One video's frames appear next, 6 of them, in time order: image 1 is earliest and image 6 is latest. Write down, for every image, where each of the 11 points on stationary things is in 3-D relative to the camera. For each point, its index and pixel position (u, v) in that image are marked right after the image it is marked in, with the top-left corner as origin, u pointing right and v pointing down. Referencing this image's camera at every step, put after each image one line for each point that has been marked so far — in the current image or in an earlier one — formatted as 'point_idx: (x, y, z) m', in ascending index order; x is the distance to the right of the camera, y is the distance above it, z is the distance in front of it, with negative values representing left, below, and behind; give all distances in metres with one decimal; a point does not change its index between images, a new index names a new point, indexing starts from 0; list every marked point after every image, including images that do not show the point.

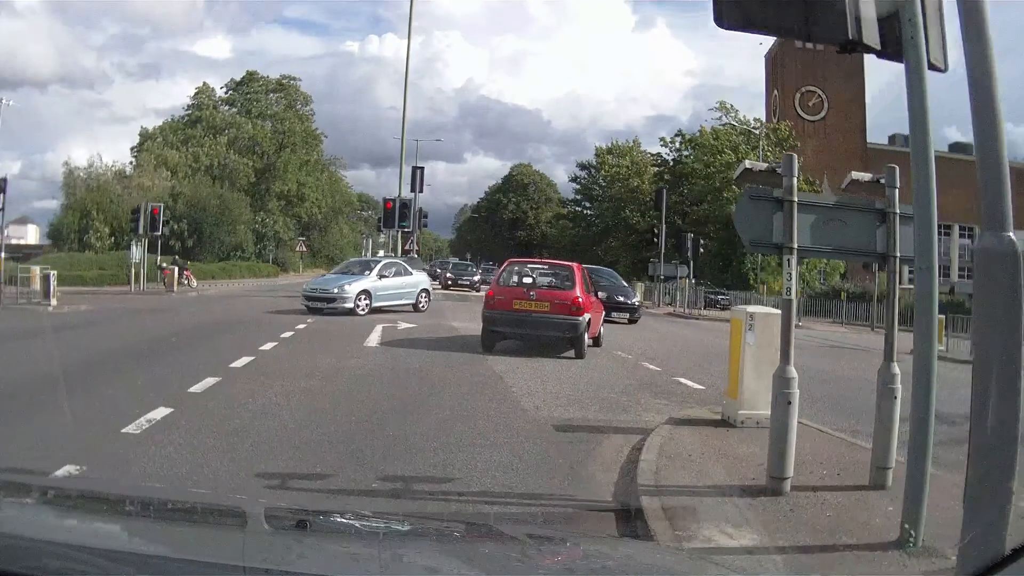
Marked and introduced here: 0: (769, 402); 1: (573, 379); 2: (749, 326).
0: (+2.2, -1.0, +7.3) m
1: (+0.8, -1.1, +10.9) m
2: (+2.0, -0.3, +7.1) m
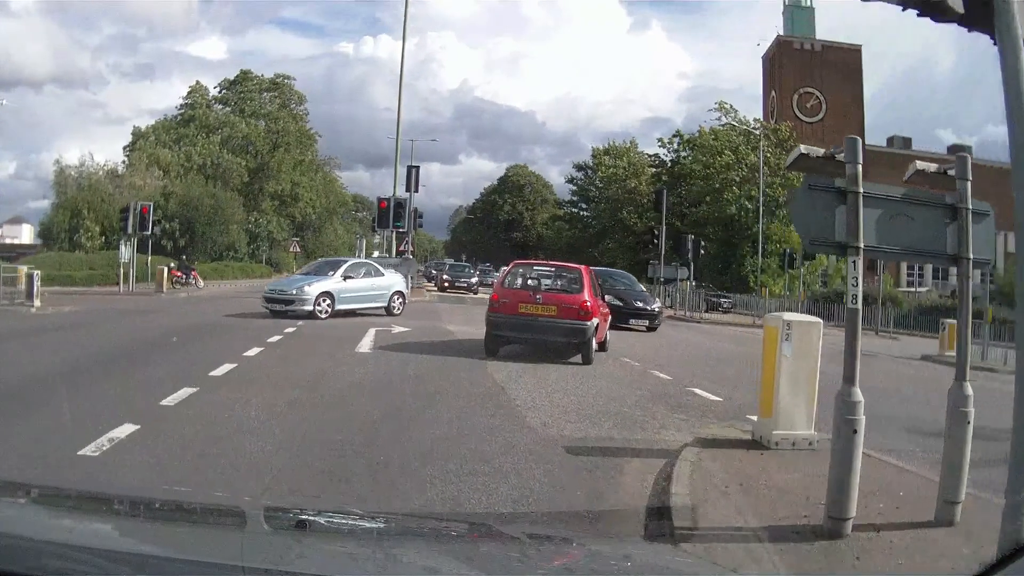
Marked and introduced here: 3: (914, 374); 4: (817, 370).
0: (+2.2, -1.0, +6.5) m
1: (+0.8, -1.2, +10.1) m
2: (+2.0, -0.4, +6.4) m
3: (+8.4, -1.8, +18.4) m
4: (+2.3, -0.6, +6.4) m
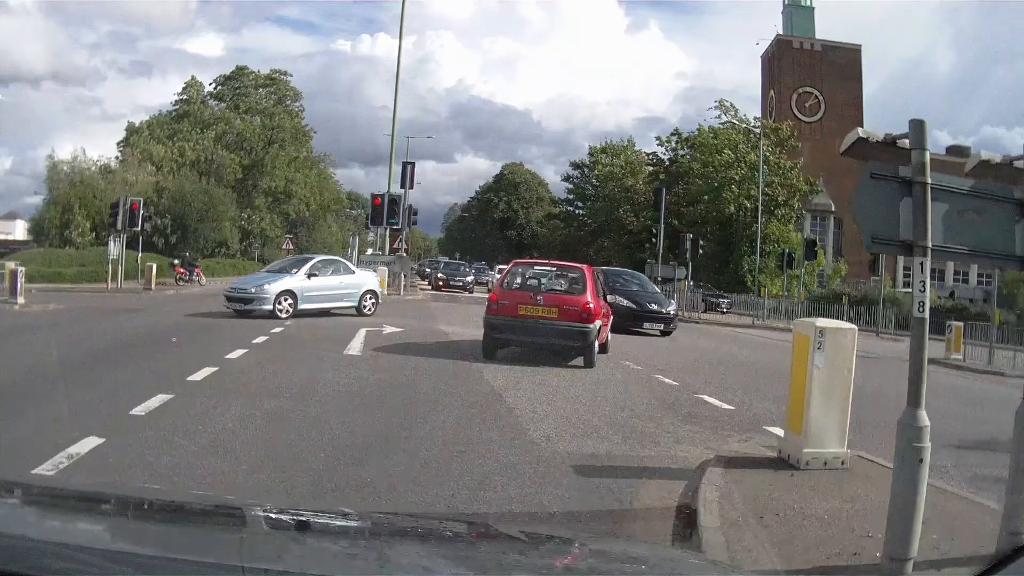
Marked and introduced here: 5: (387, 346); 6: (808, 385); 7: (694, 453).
0: (+2.2, -1.0, +5.9) m
1: (+0.8, -1.2, +9.5) m
2: (+2.0, -0.4, +5.8) m
3: (+8.4, -1.8, +17.9) m
4: (+2.3, -0.6, +5.8) m
5: (-2.2, -1.0, +15.6) m
6: (+2.0, -0.6, +5.8) m
7: (+1.4, -1.2, +6.5) m
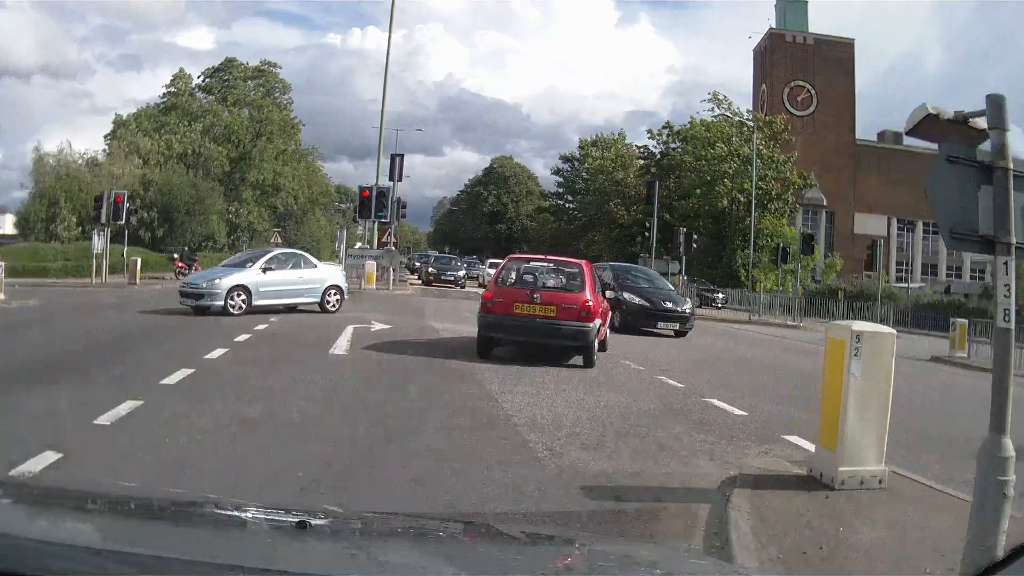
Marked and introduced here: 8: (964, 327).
0: (+2.2, -1.0, +5.3) m
1: (+0.8, -1.1, +8.9) m
2: (+2.0, -0.4, +5.2) m
3: (+8.2, -1.8, +17.4) m
4: (+2.3, -0.6, +5.3) m
5: (-2.4, -1.0, +15.0) m
6: (+2.0, -0.6, +5.2) m
7: (+1.4, -1.2, +5.9) m
8: (+10.4, -0.9, +20.0) m
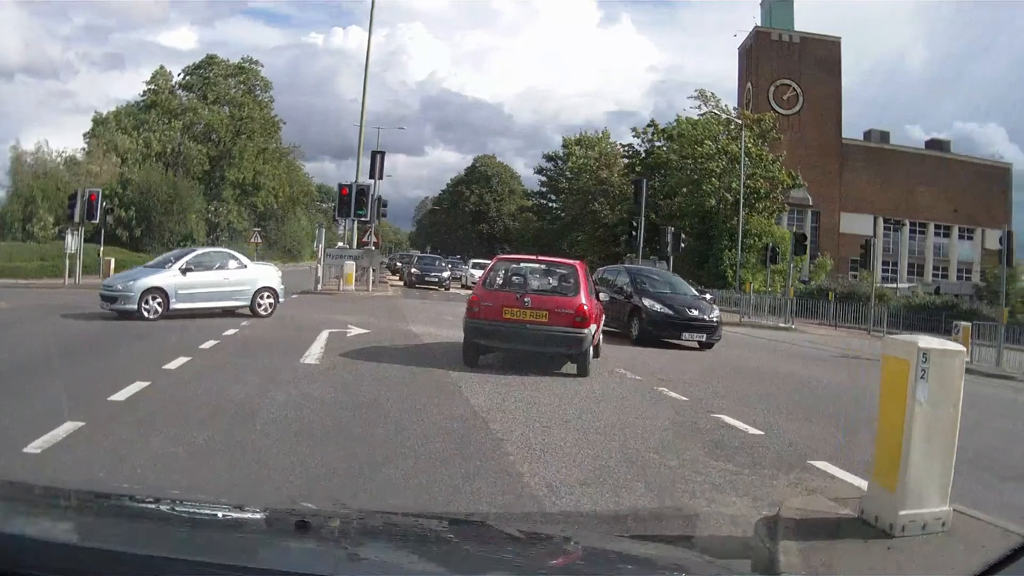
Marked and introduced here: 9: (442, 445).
0: (+2.2, -1.0, +4.5) m
1: (+0.7, -1.2, +8.0) m
2: (+2.0, -0.4, +4.3) m
3: (+8.0, -1.8, +16.7) m
4: (+2.3, -0.7, +4.4) m
5: (-2.6, -1.0, +14.0) m
6: (+2.0, -0.7, +4.4) m
7: (+1.3, -1.3, +5.1) m
8: (+10.1, -0.9, +19.3) m
9: (-0.6, -1.3, +6.9) m
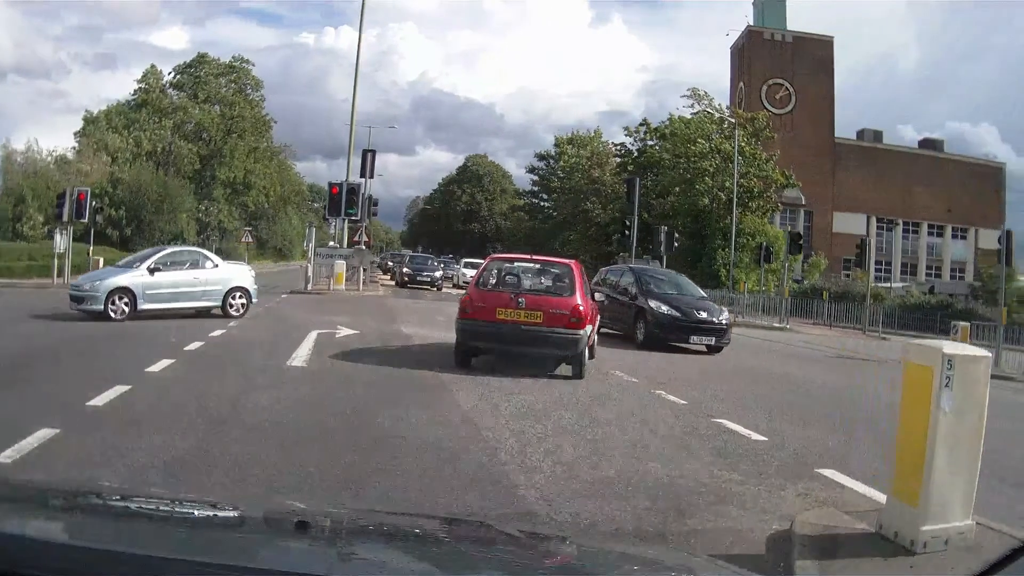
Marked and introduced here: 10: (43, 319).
0: (+2.2, -1.0, +4.2) m
1: (+0.6, -1.2, +7.8) m
2: (+2.0, -0.4, +4.1) m
3: (+7.8, -1.8, +16.4) m
4: (+2.2, -0.7, +4.1) m
5: (-2.7, -1.0, +13.7) m
6: (+1.9, -0.7, +4.1) m
7: (+1.3, -1.3, +4.8) m
8: (+9.9, -0.9, +19.1) m
9: (-0.6, -1.3, +6.6) m
10: (-10.2, -0.8, +18.7) m
